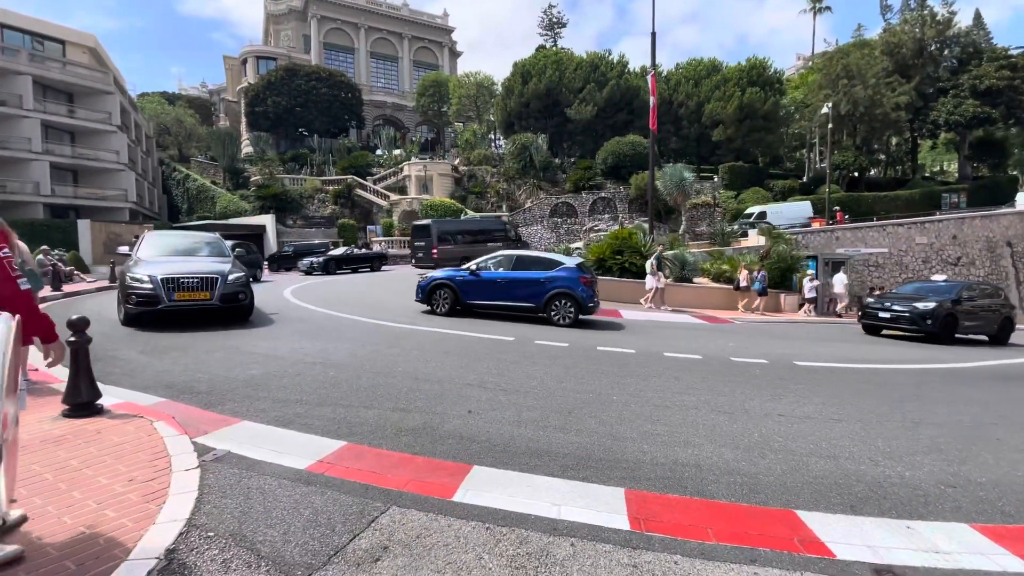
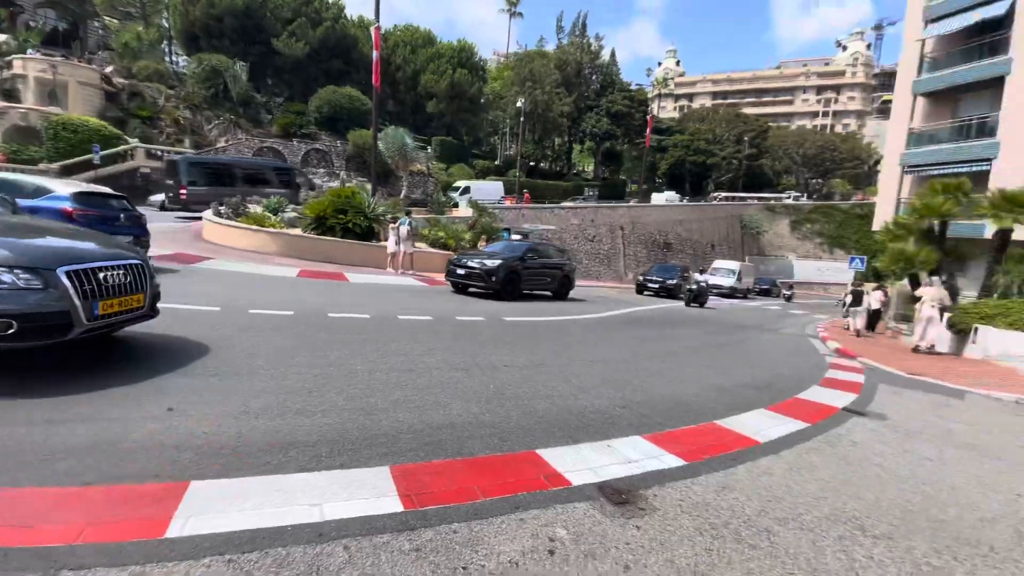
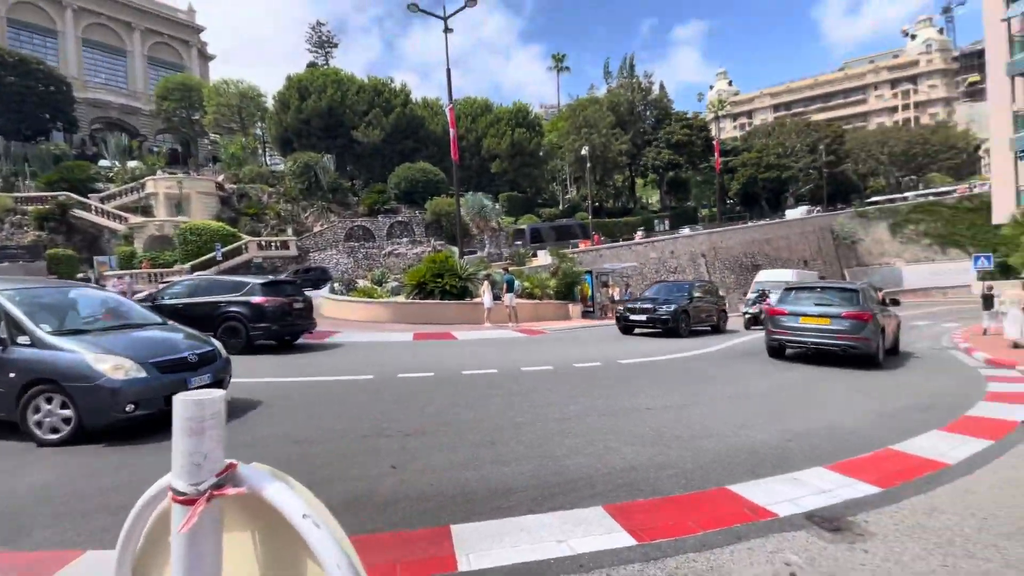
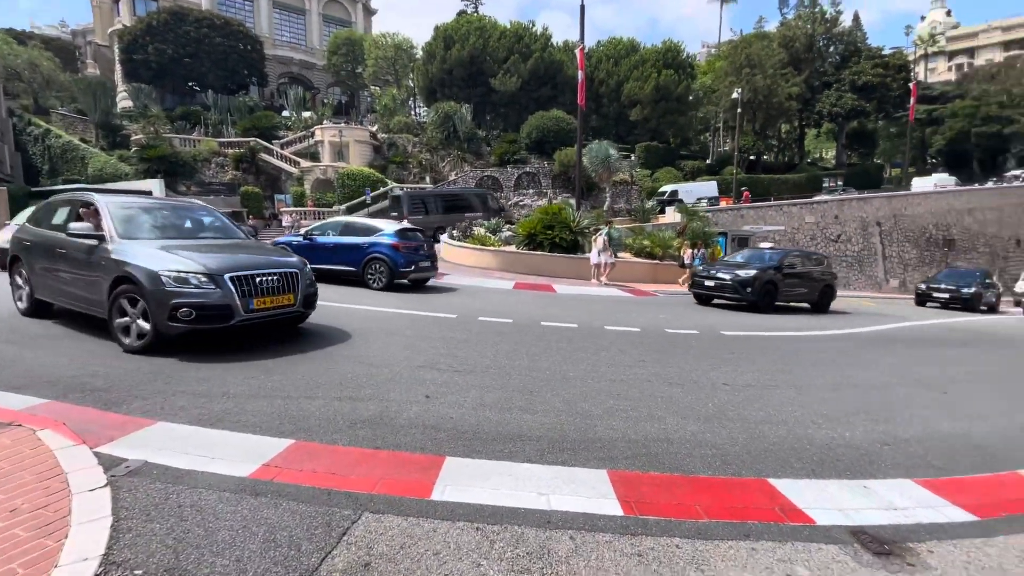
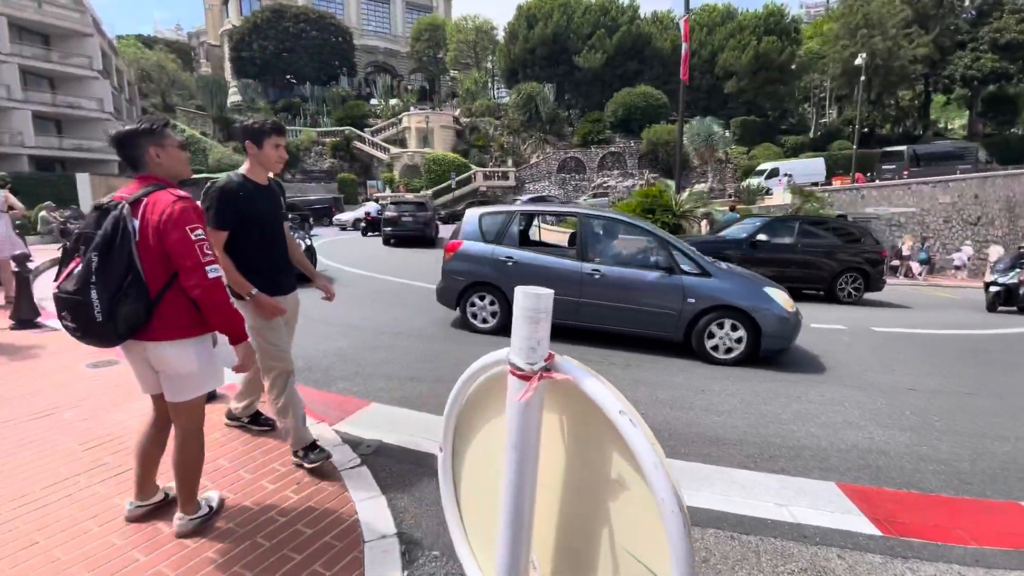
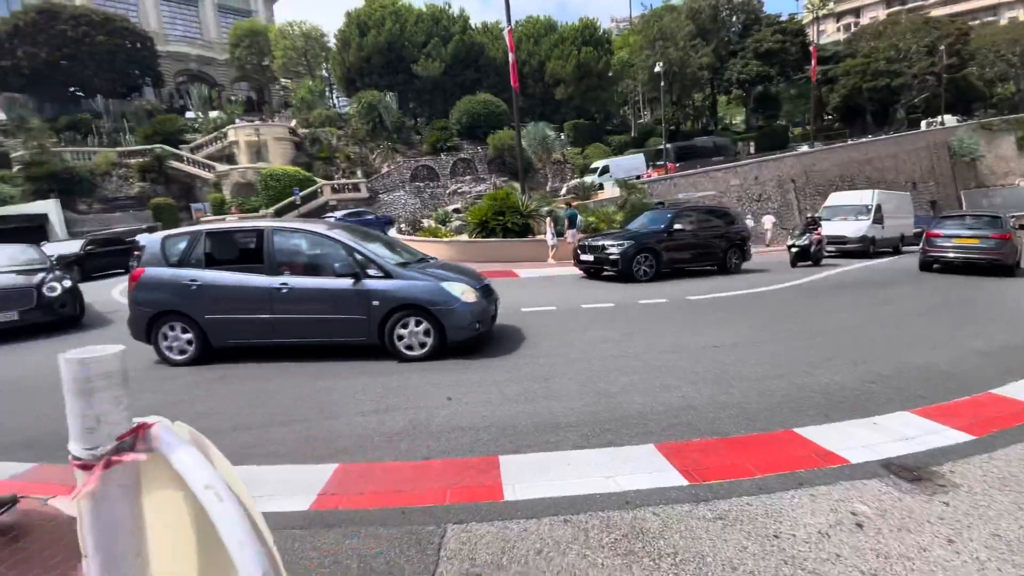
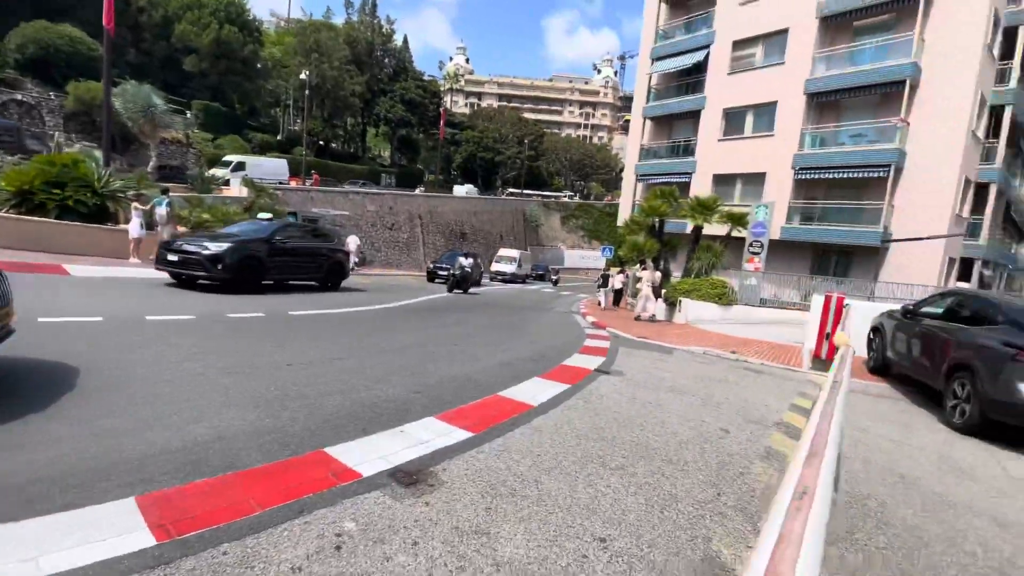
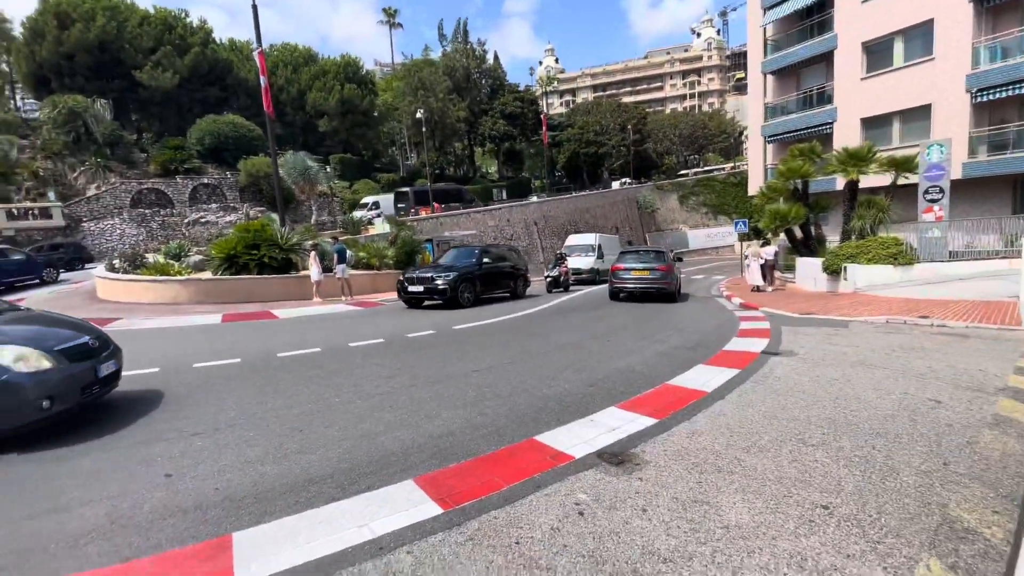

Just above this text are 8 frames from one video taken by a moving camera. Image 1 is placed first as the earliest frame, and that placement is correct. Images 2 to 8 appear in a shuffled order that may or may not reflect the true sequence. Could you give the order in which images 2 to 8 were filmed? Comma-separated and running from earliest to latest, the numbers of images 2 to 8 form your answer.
4, 2, 7, 3, 8, 6, 5
